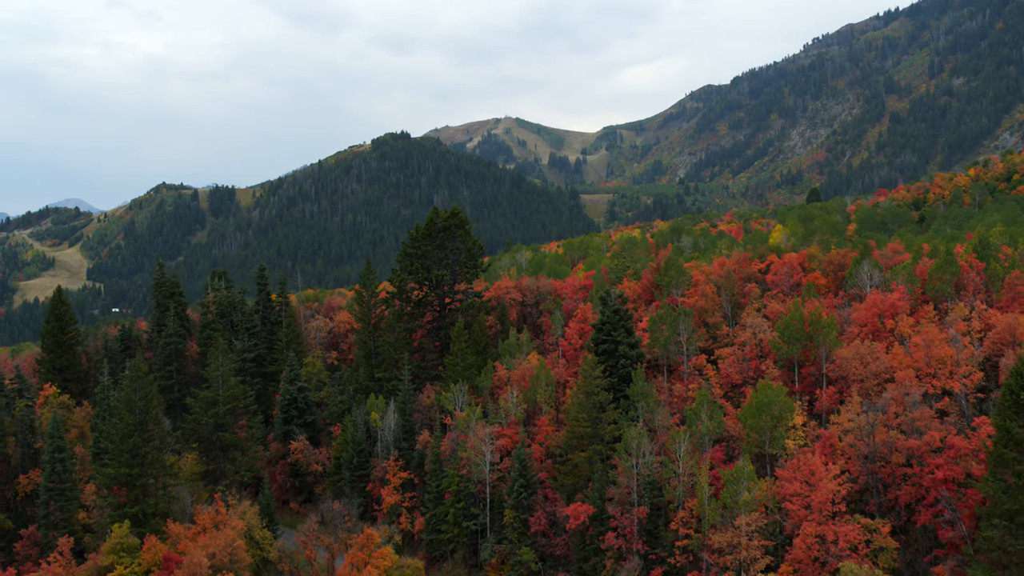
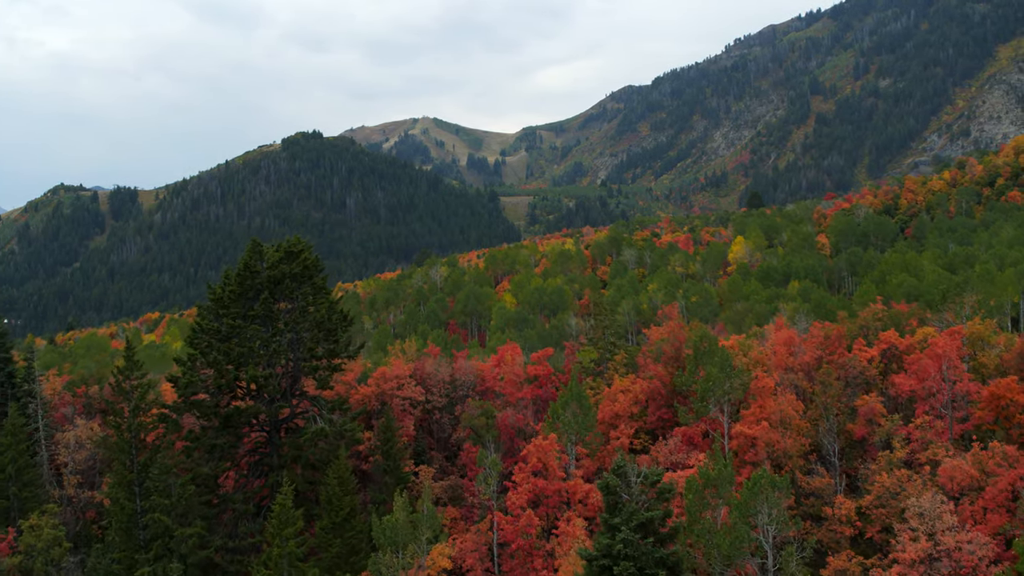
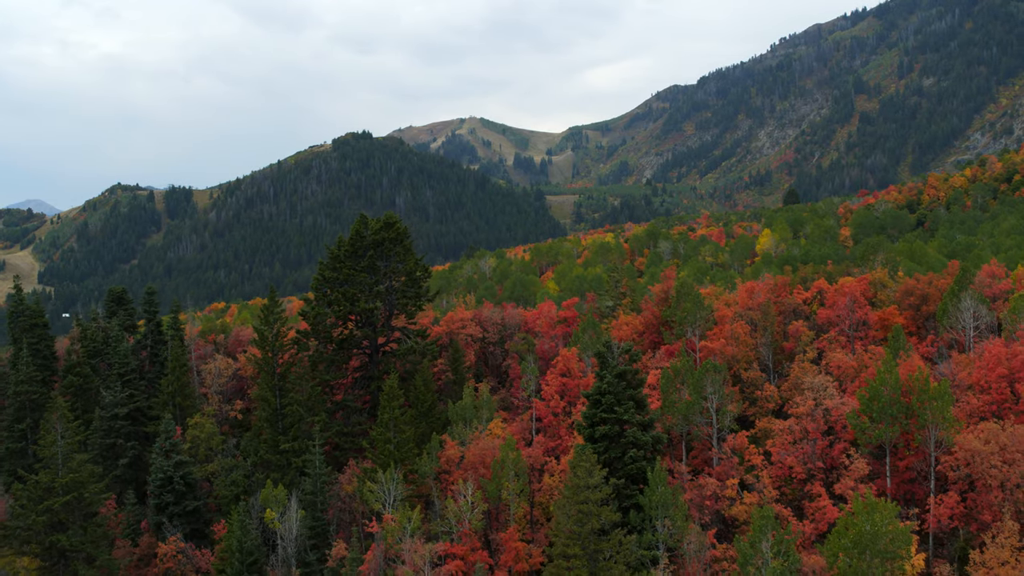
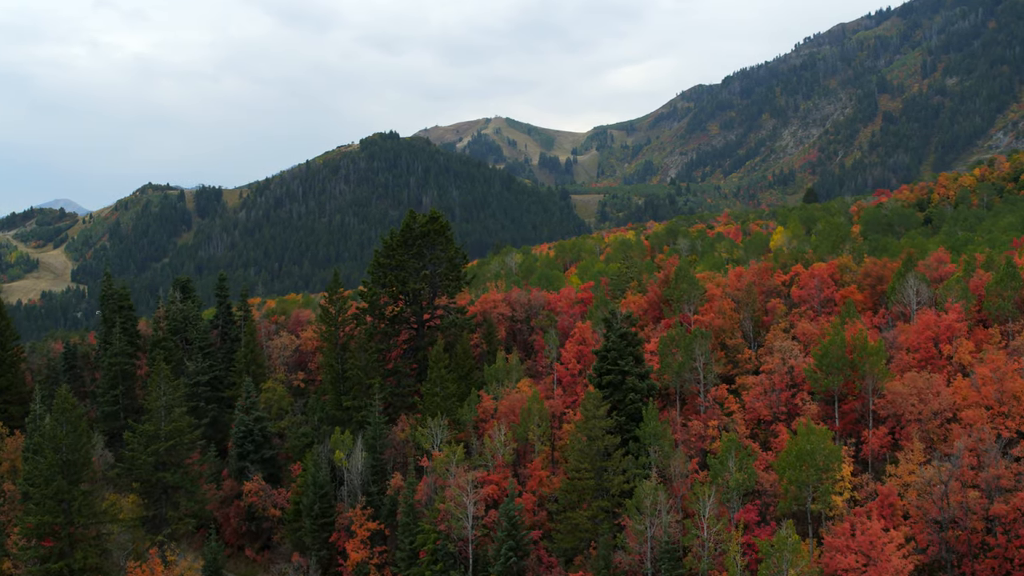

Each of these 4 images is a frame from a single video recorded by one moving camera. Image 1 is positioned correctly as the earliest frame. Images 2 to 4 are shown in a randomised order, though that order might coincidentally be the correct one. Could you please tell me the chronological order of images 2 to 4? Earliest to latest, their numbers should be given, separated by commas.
4, 3, 2
